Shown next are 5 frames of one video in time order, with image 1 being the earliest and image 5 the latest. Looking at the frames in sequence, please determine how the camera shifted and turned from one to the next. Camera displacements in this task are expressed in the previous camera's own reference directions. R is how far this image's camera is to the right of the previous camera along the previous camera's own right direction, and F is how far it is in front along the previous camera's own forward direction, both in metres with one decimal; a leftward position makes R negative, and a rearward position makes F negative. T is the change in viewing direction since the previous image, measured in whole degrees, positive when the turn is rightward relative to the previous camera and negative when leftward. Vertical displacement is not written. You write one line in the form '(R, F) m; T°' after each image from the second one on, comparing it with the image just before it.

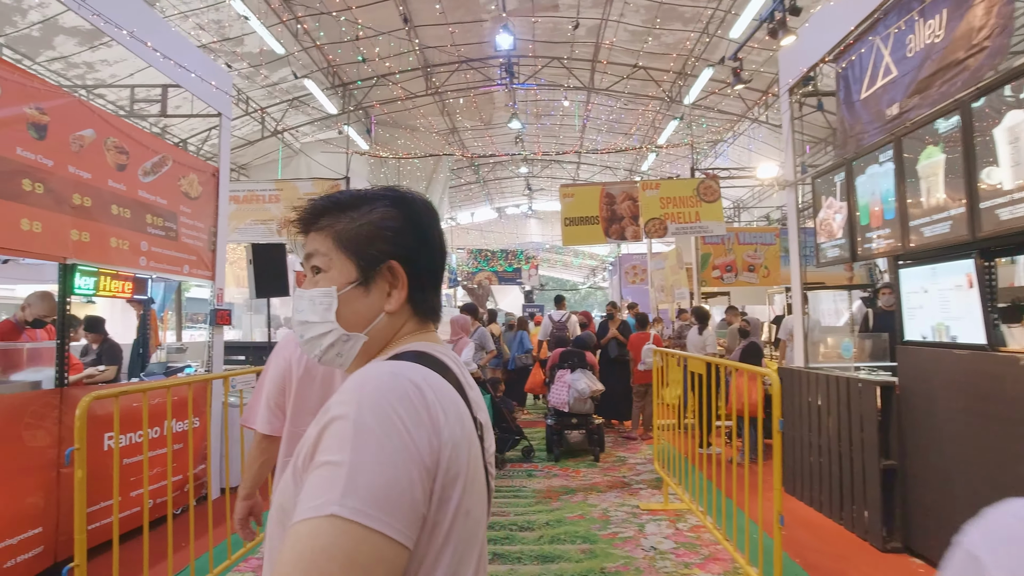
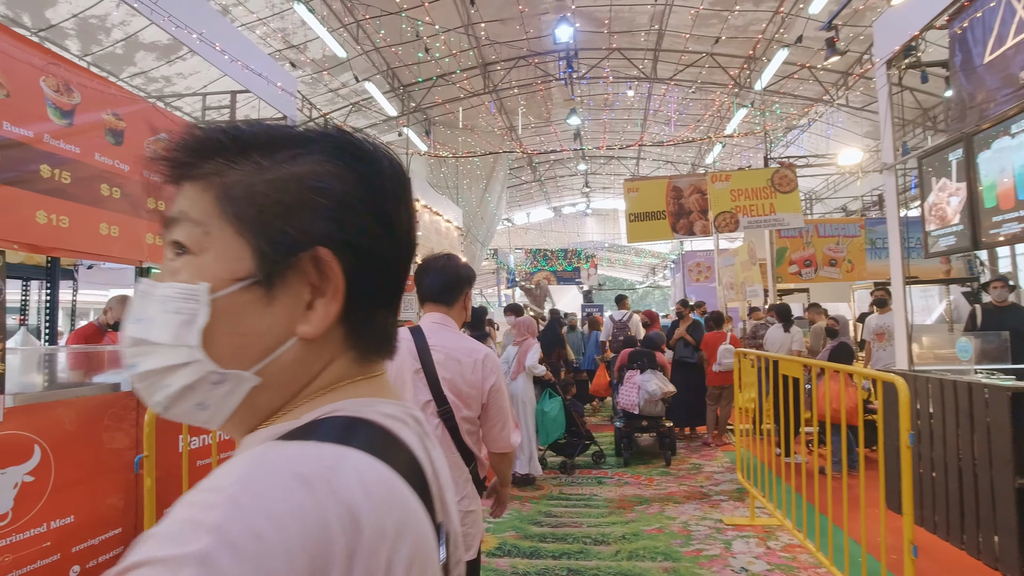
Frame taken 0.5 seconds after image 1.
(-0.1, +0.2) m; -6°
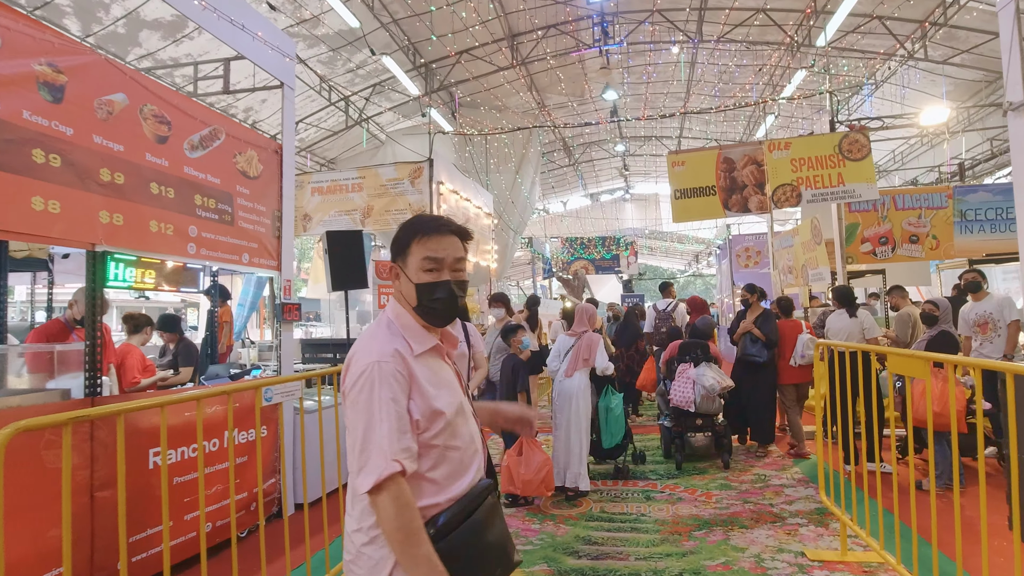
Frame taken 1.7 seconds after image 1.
(+0.1, +0.7) m; -4°
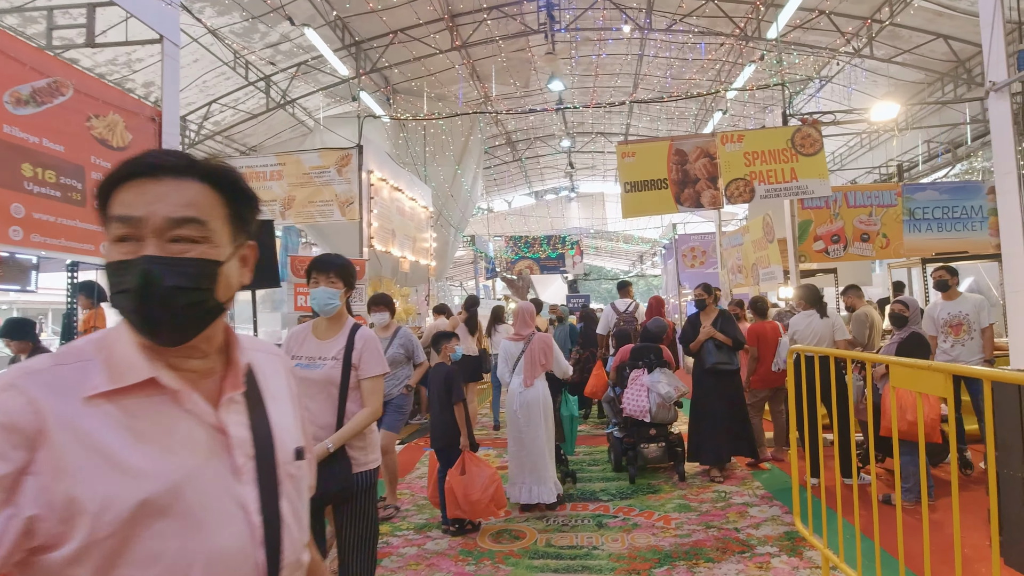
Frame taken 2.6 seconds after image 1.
(+0.1, +0.6) m; +6°
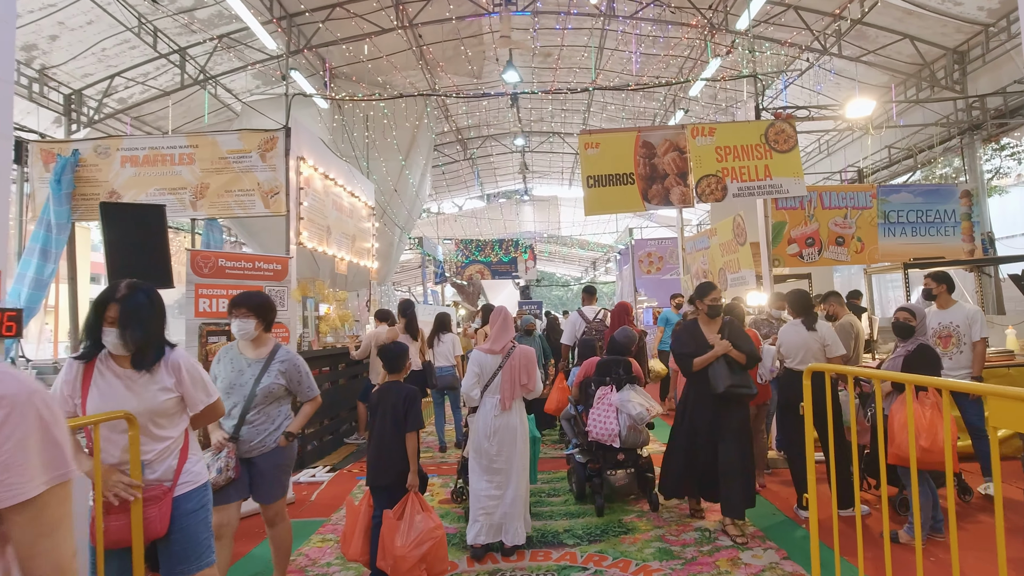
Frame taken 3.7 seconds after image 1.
(0.0, +0.8) m; +5°
